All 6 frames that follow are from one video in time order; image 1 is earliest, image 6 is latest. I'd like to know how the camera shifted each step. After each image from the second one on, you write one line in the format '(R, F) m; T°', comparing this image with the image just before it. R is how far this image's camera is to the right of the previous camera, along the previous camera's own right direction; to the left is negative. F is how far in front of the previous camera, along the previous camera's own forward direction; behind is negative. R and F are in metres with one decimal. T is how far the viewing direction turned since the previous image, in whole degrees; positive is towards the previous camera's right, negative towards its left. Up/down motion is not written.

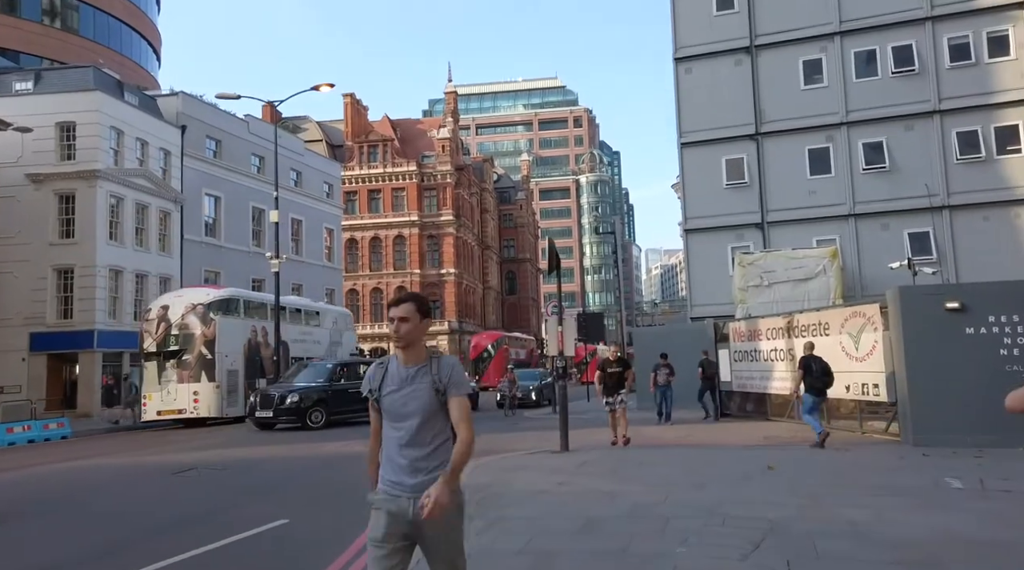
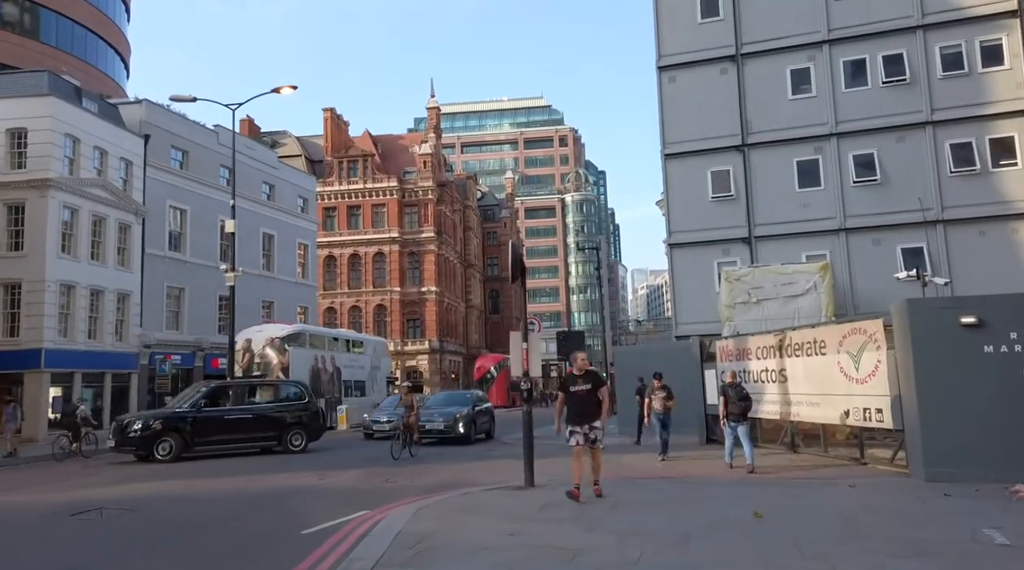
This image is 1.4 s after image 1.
(+0.3, +1.3) m; +1°
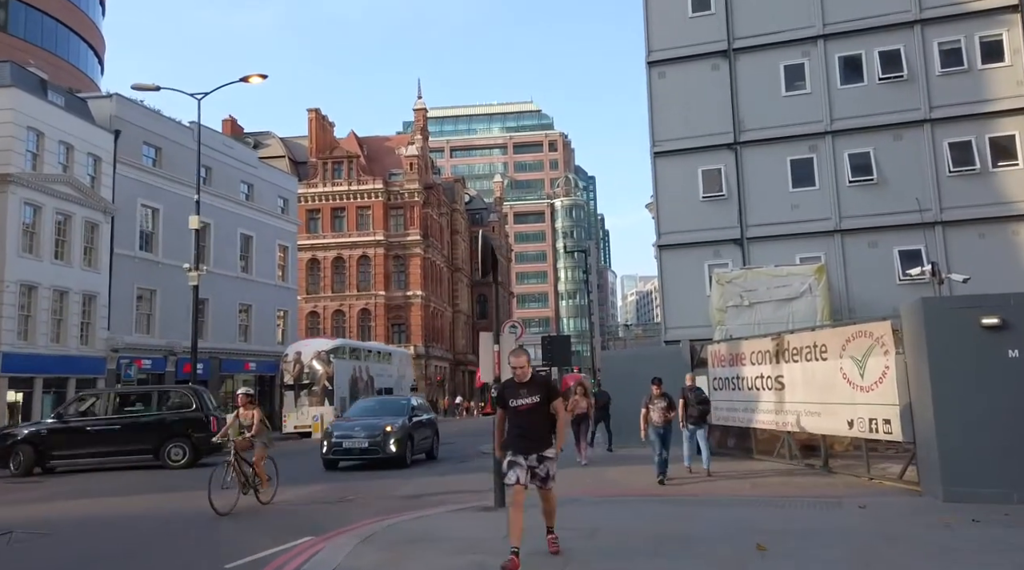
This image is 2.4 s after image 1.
(+0.2, +1.0) m; +1°
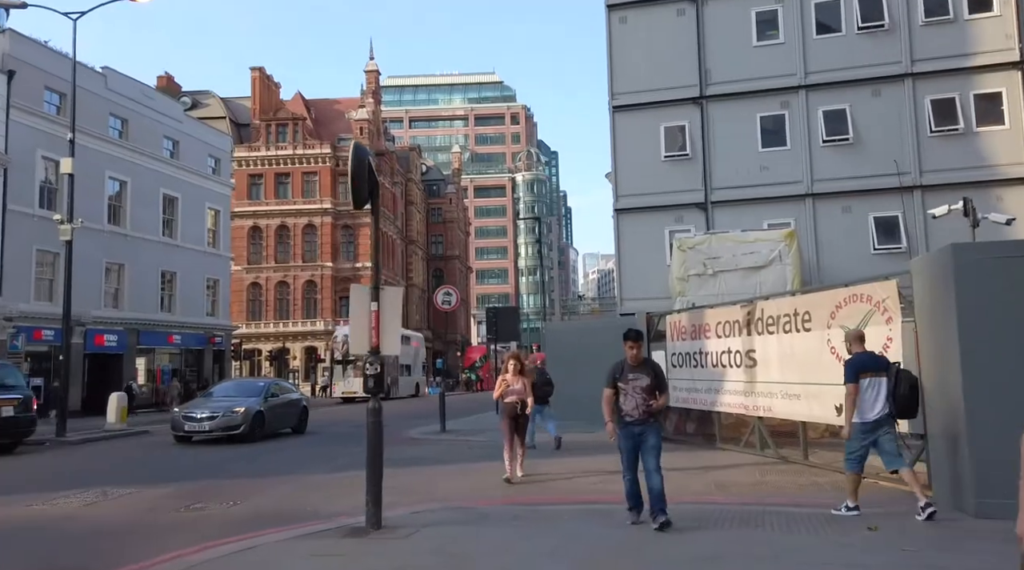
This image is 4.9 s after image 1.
(+0.6, +2.4) m; +3°
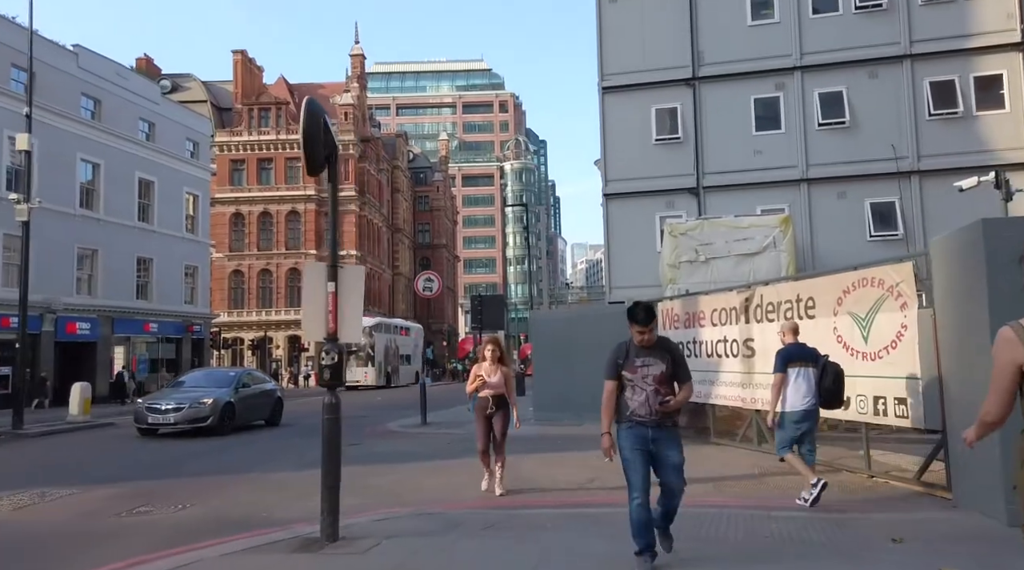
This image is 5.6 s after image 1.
(+0.1, +0.7) m; +1°
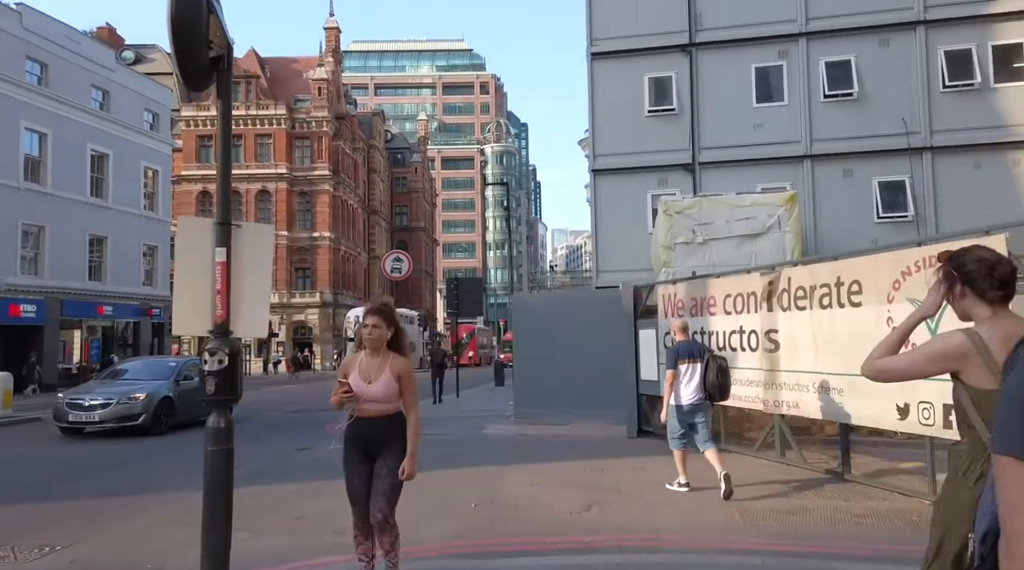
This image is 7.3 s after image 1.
(0.0, +1.7) m; +1°
